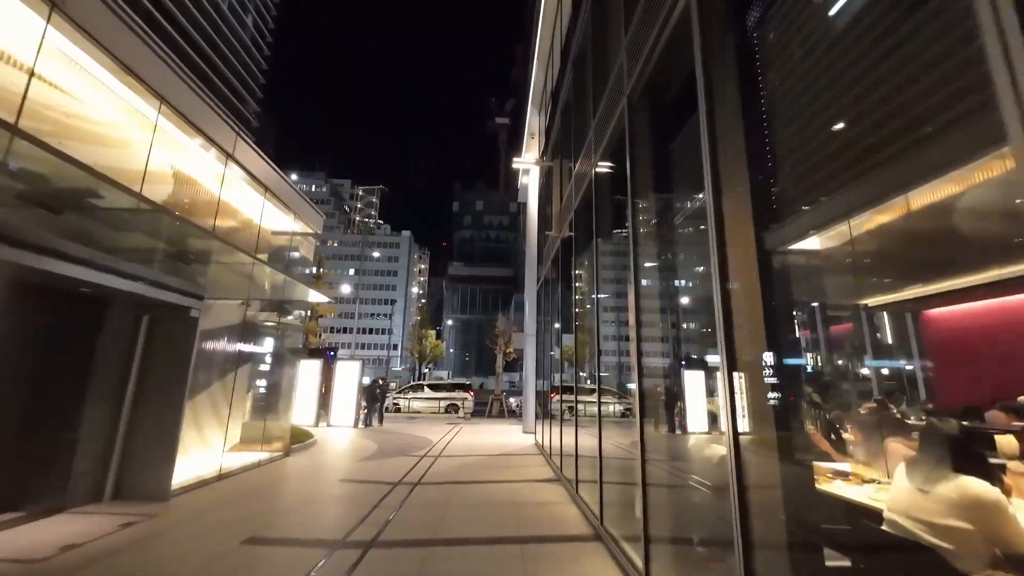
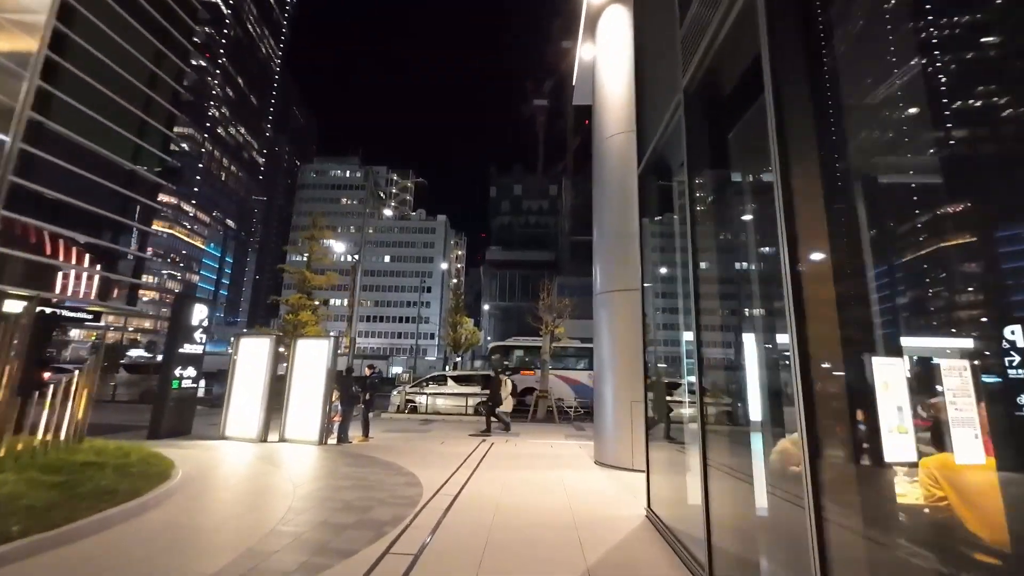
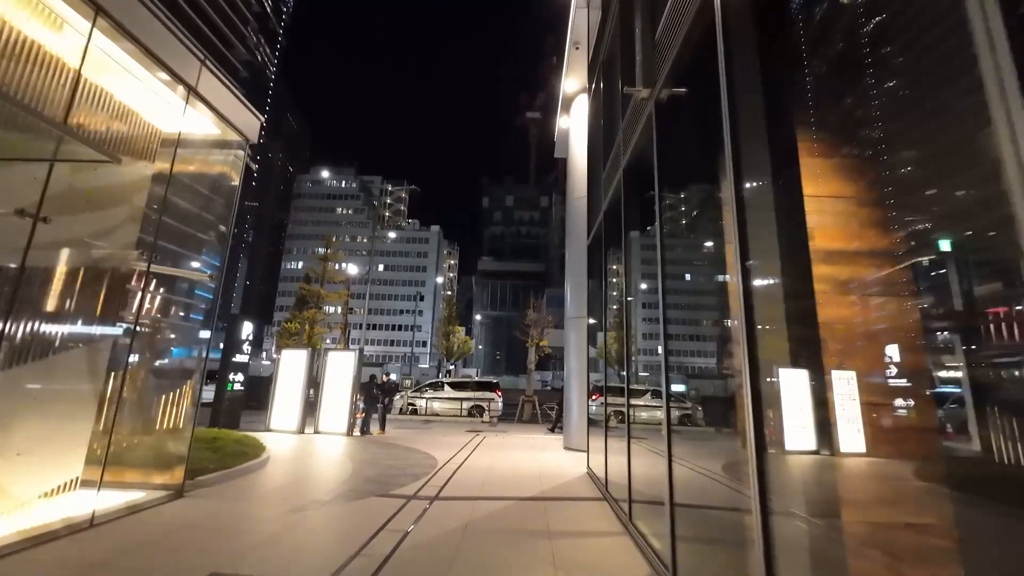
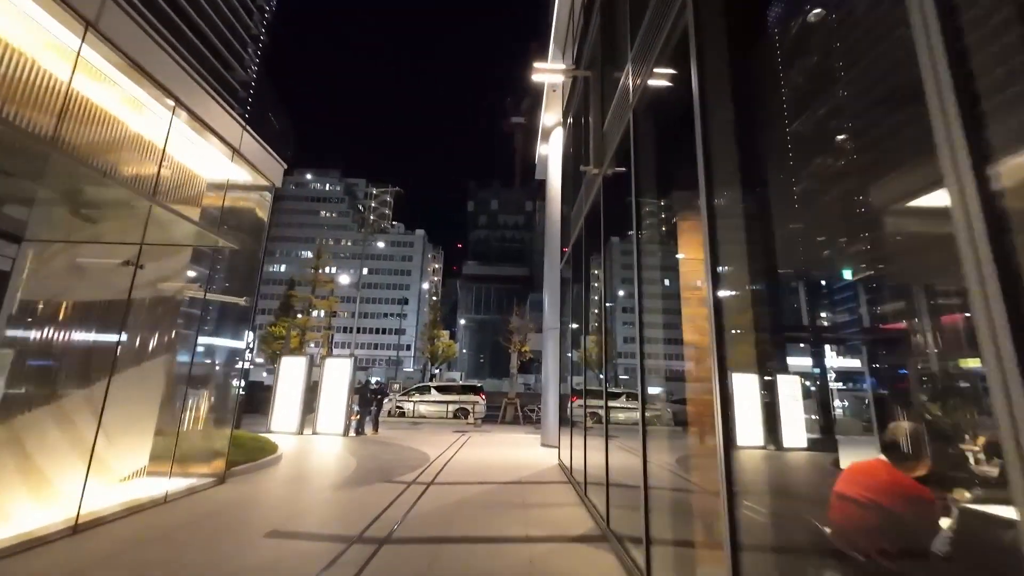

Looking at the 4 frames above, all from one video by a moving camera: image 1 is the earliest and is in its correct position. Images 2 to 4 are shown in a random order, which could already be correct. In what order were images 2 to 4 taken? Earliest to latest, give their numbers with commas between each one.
4, 3, 2
